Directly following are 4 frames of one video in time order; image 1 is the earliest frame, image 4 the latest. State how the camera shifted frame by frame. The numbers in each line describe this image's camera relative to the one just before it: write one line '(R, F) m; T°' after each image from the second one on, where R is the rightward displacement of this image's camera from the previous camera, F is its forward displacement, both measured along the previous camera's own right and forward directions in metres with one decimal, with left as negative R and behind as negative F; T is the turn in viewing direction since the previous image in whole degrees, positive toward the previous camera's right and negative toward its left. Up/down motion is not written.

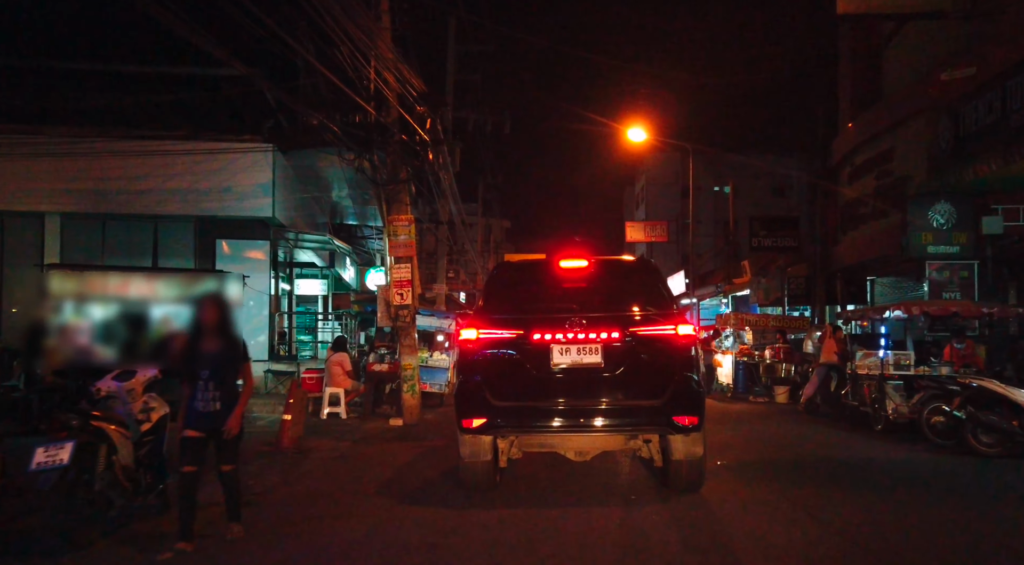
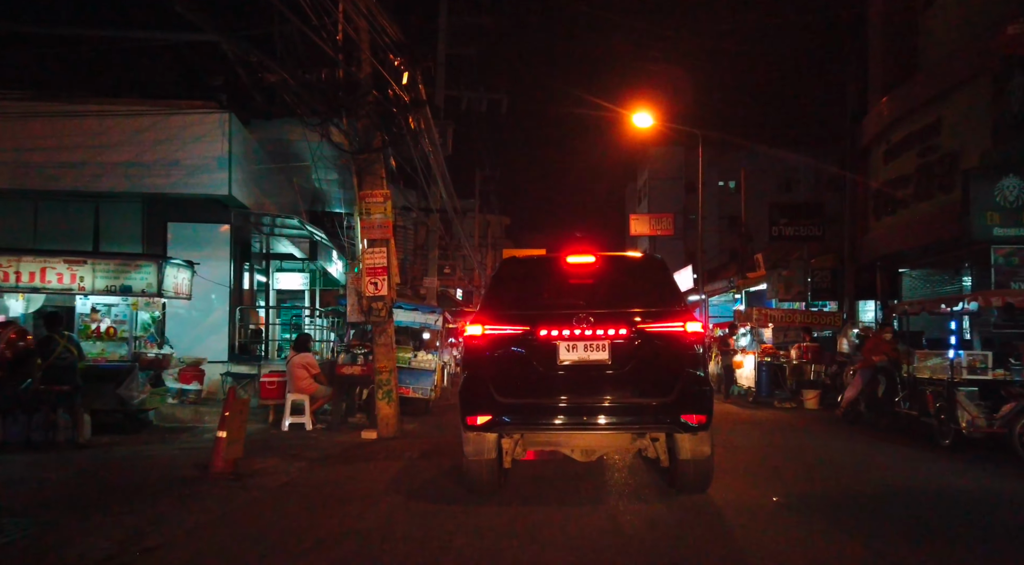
(+0.1, +1.9) m; 0°
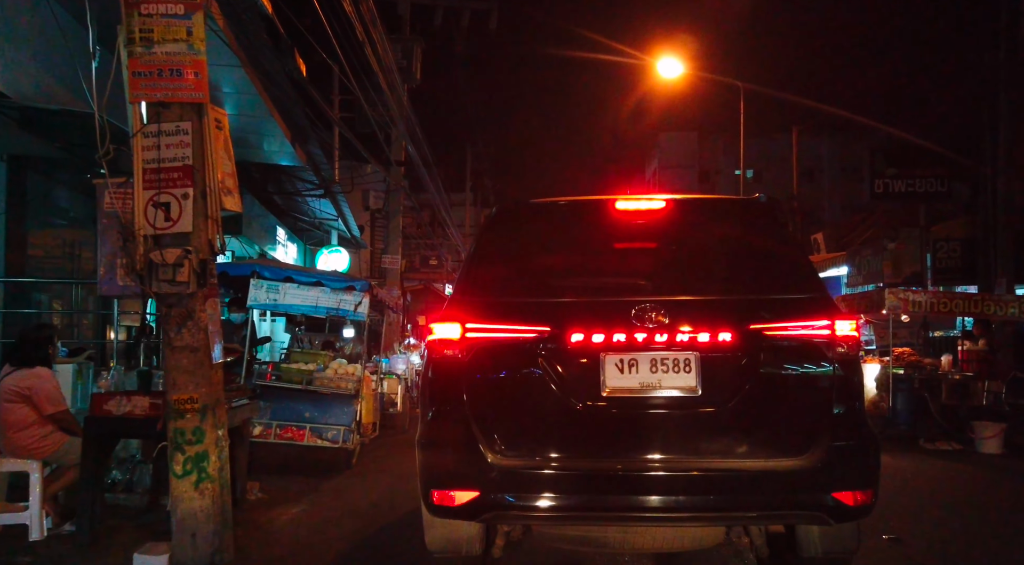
(+0.1, +6.0) m; 0°
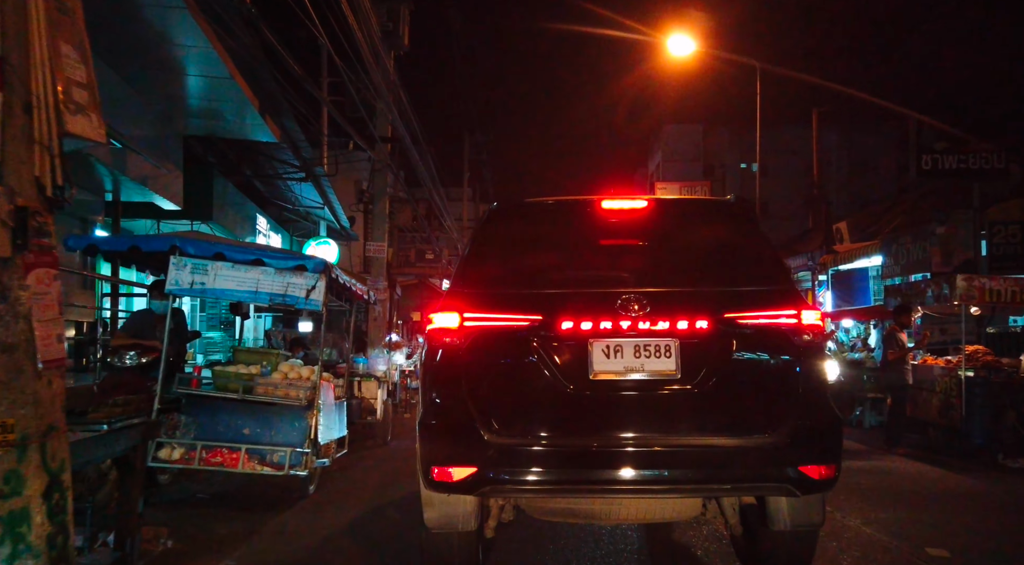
(0.0, +1.7) m; 0°
